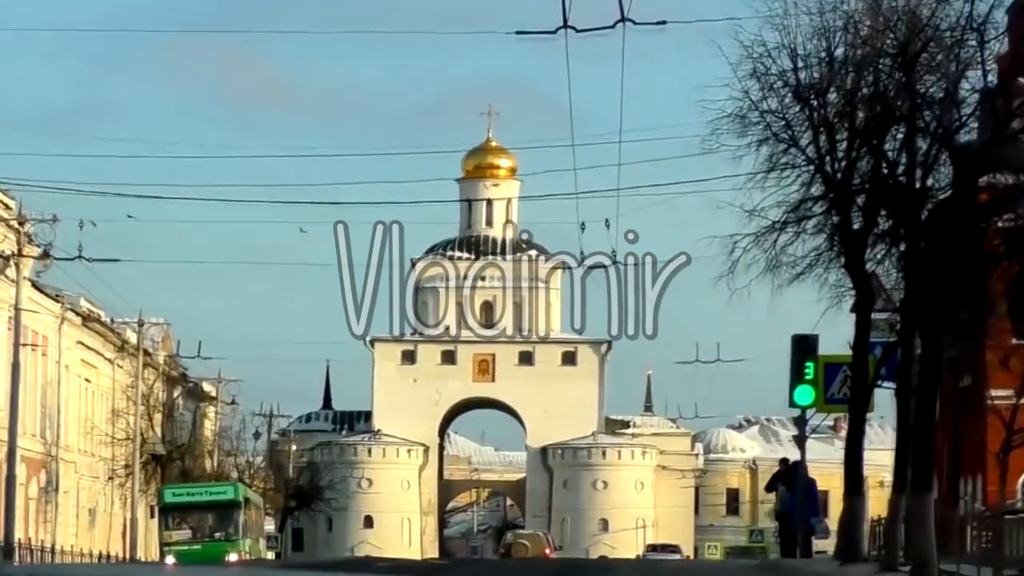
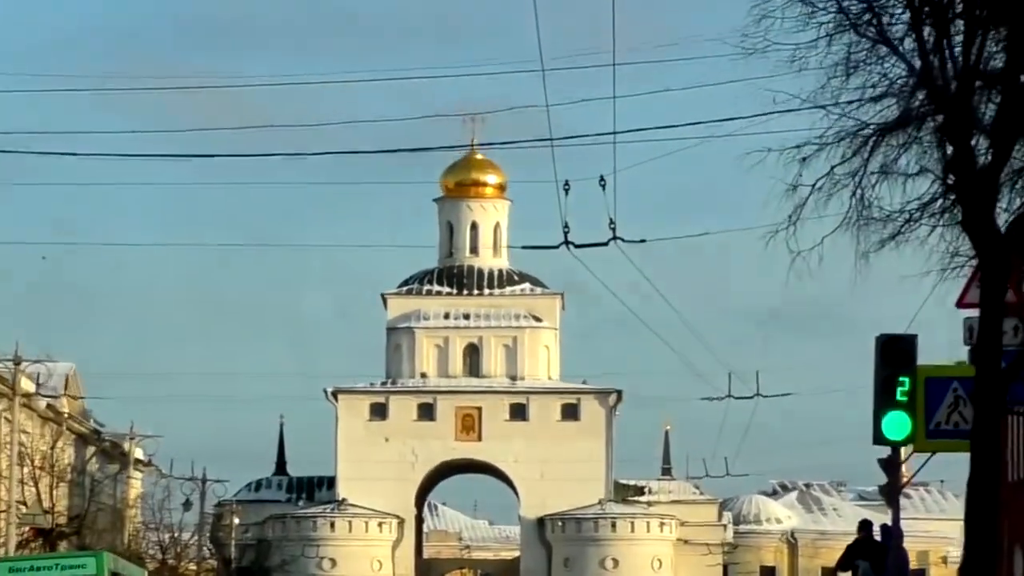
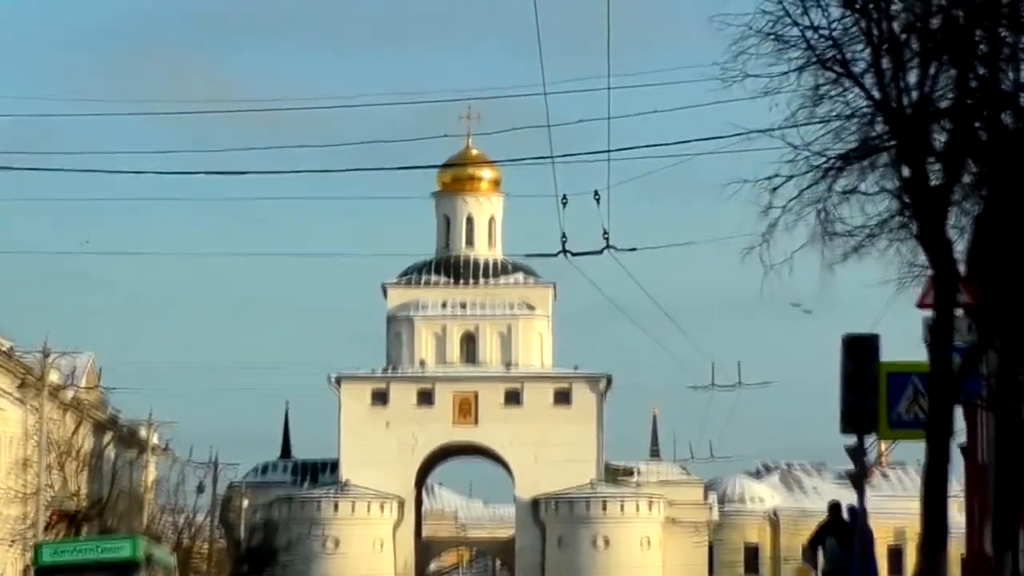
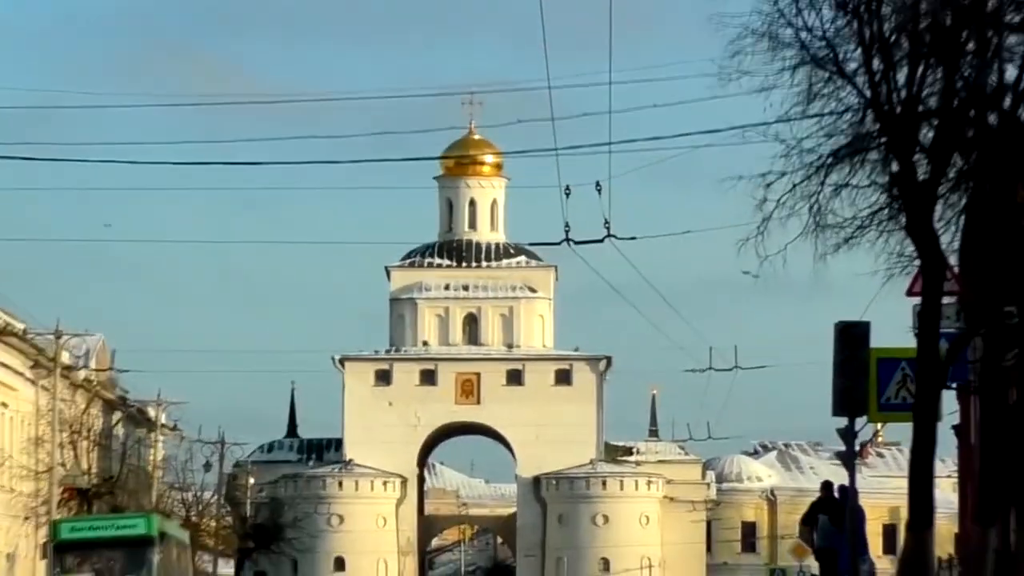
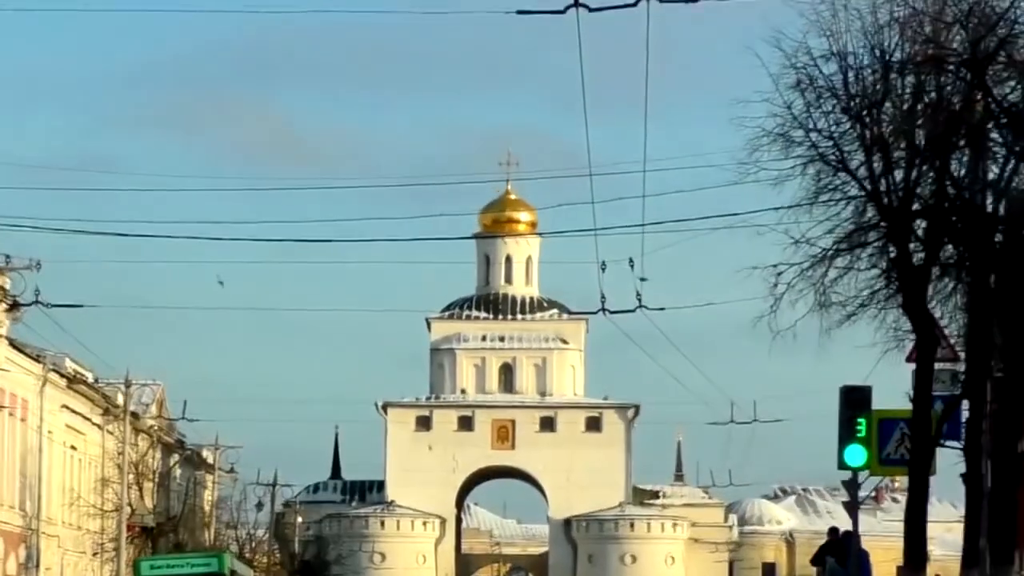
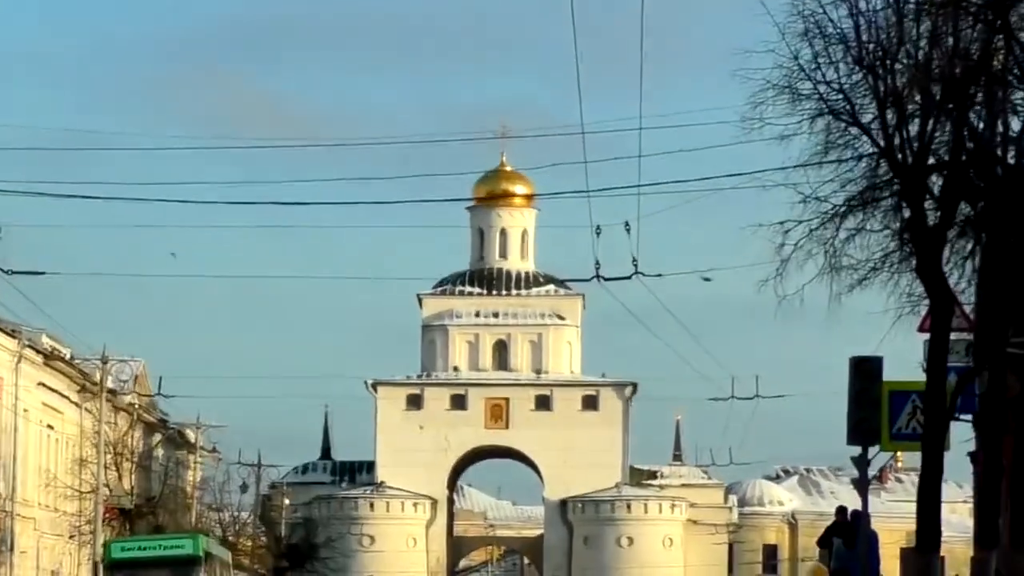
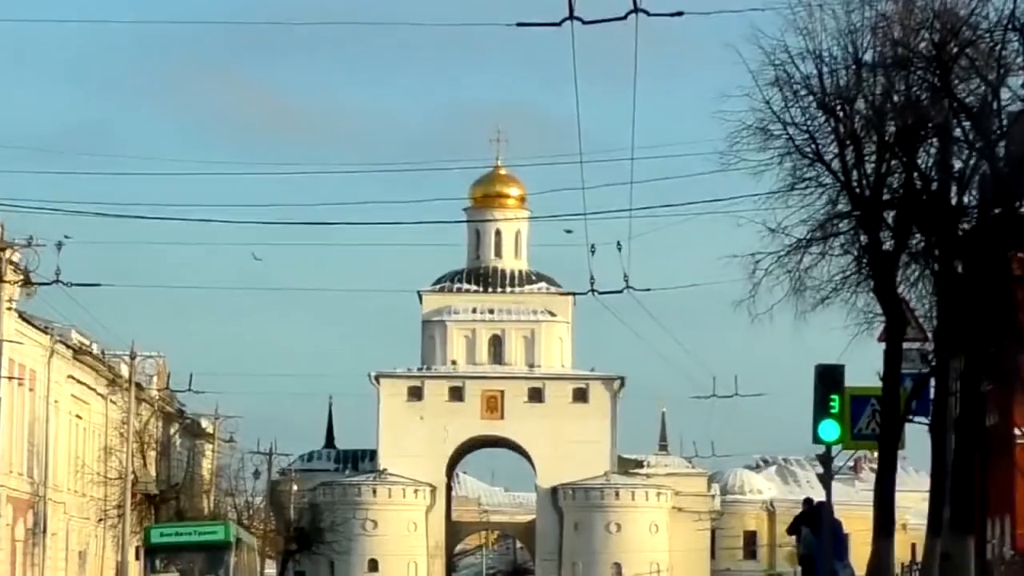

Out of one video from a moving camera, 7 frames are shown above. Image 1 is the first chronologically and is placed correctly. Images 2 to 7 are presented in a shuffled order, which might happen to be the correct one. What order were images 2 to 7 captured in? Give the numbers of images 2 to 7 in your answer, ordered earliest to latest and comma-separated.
7, 5, 6, 4, 3, 2
